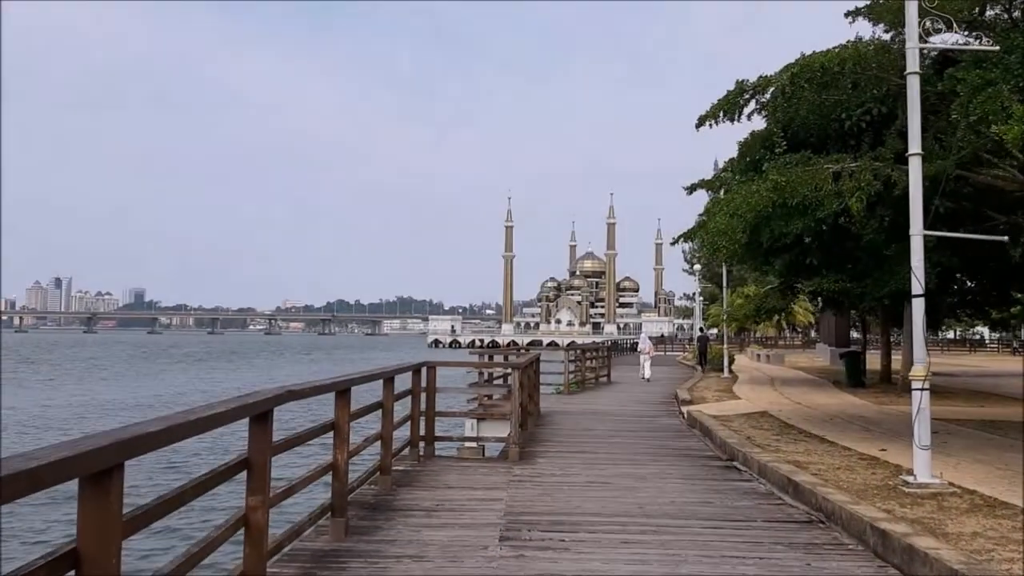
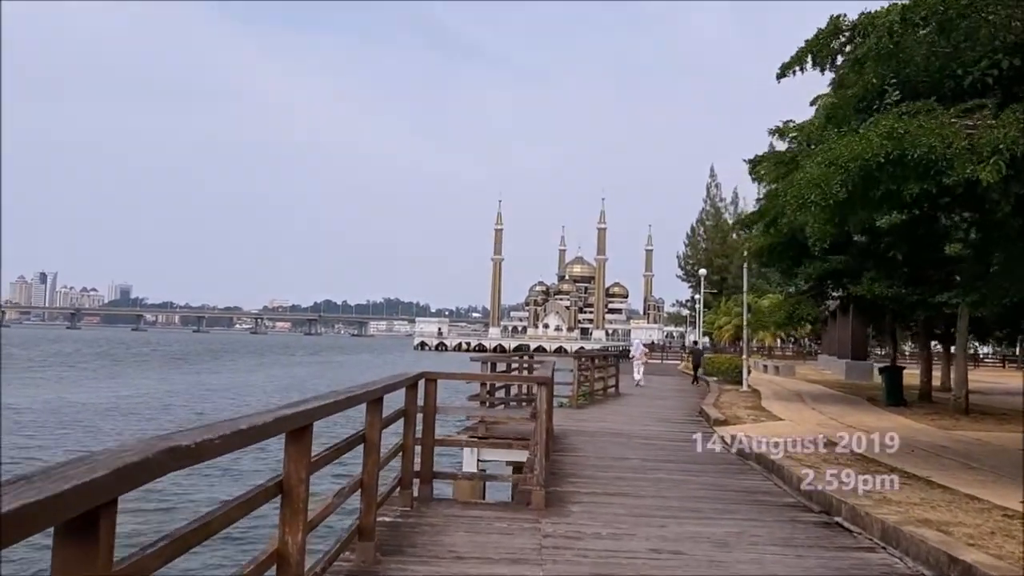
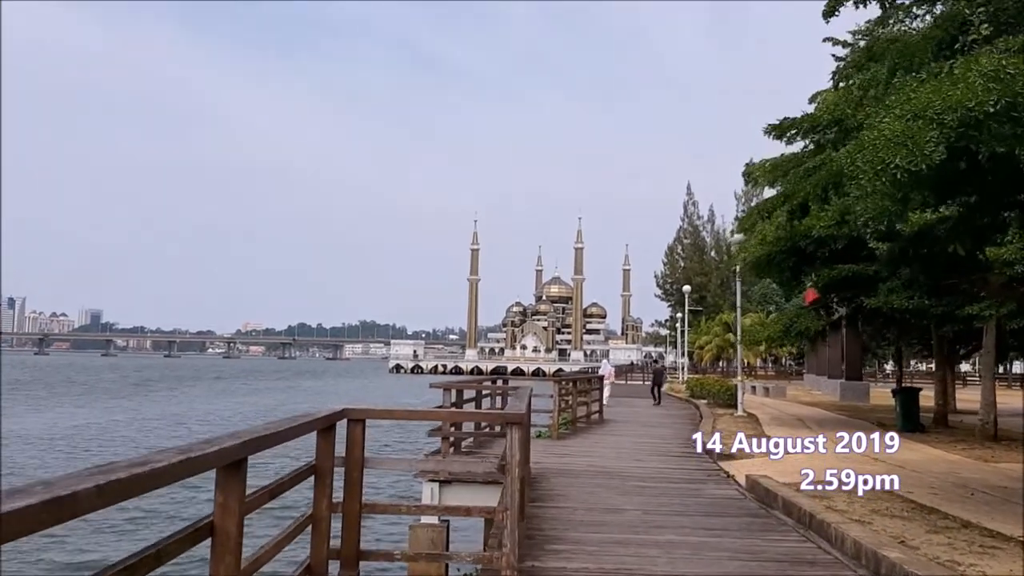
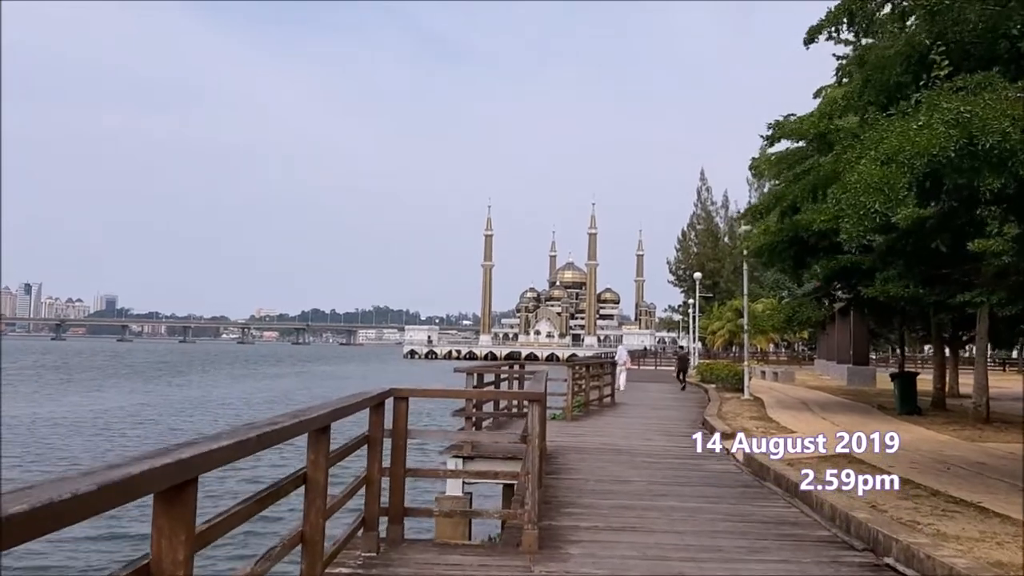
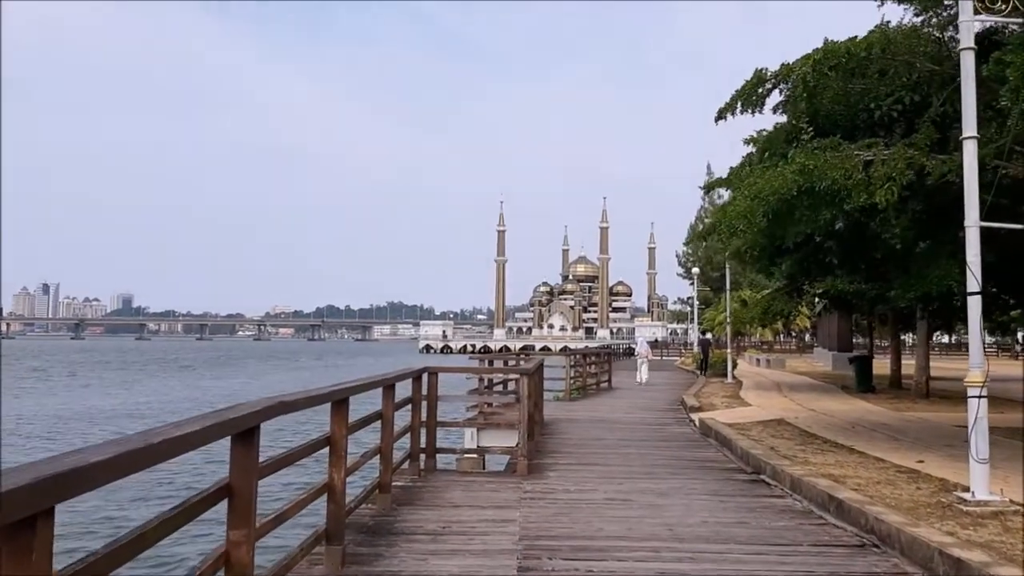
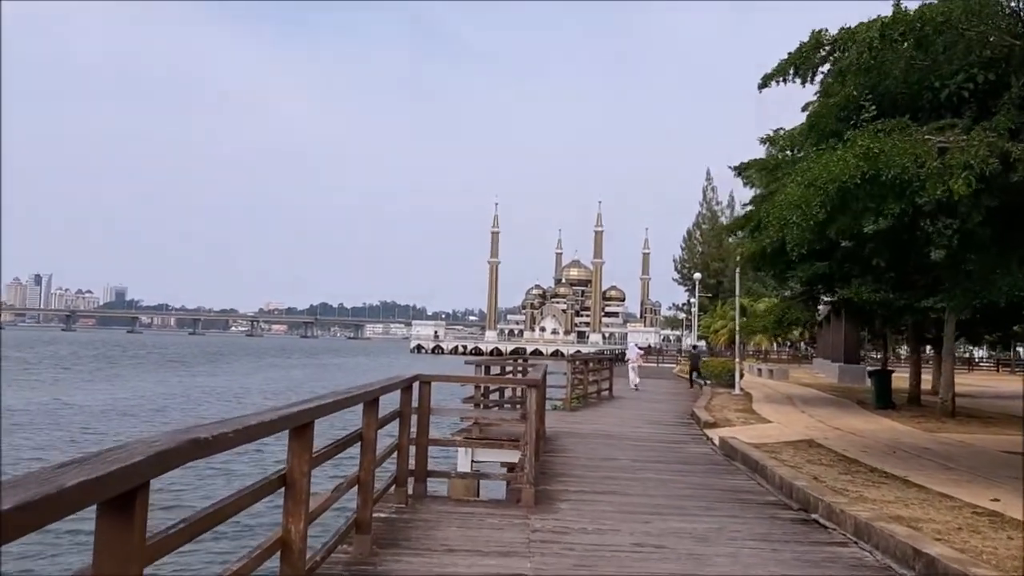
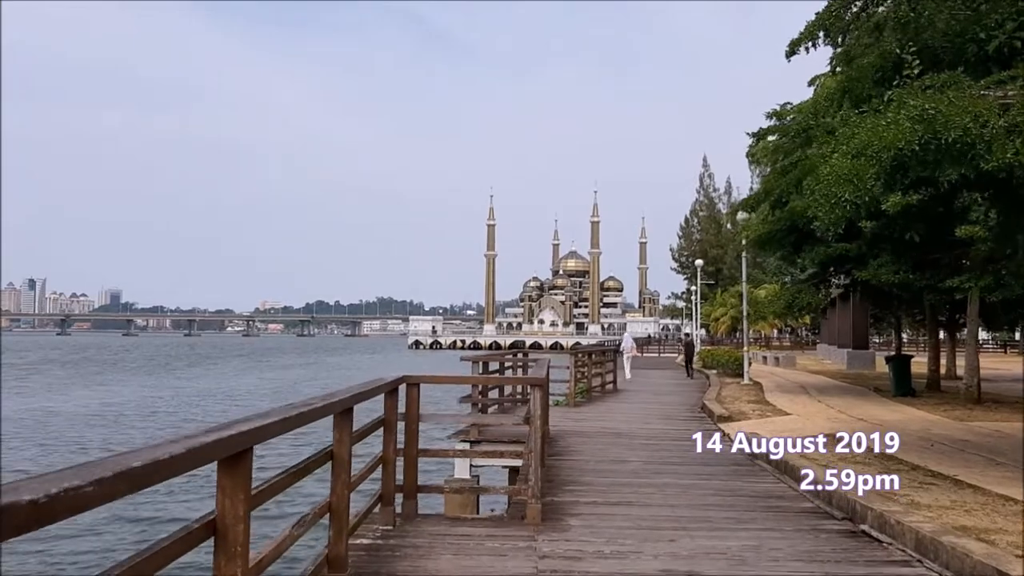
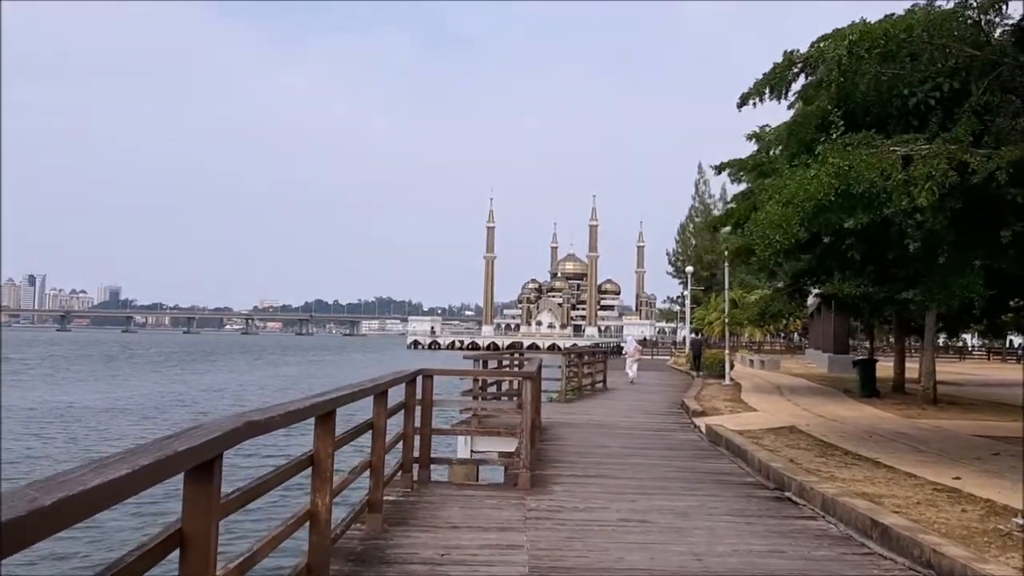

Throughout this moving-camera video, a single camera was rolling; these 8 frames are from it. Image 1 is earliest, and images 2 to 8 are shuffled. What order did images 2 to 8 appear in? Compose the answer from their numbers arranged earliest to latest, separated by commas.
5, 8, 6, 2, 7, 4, 3
